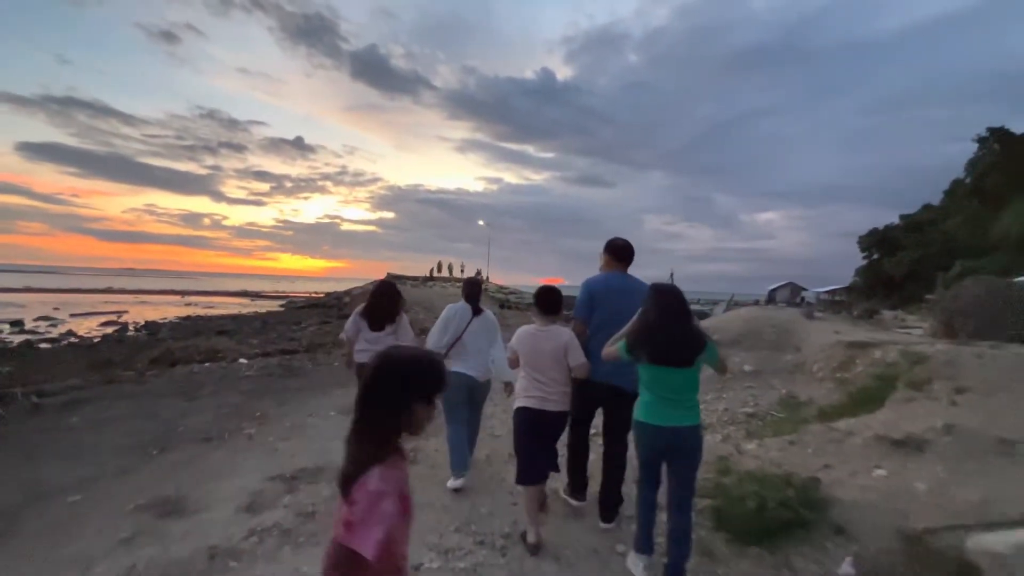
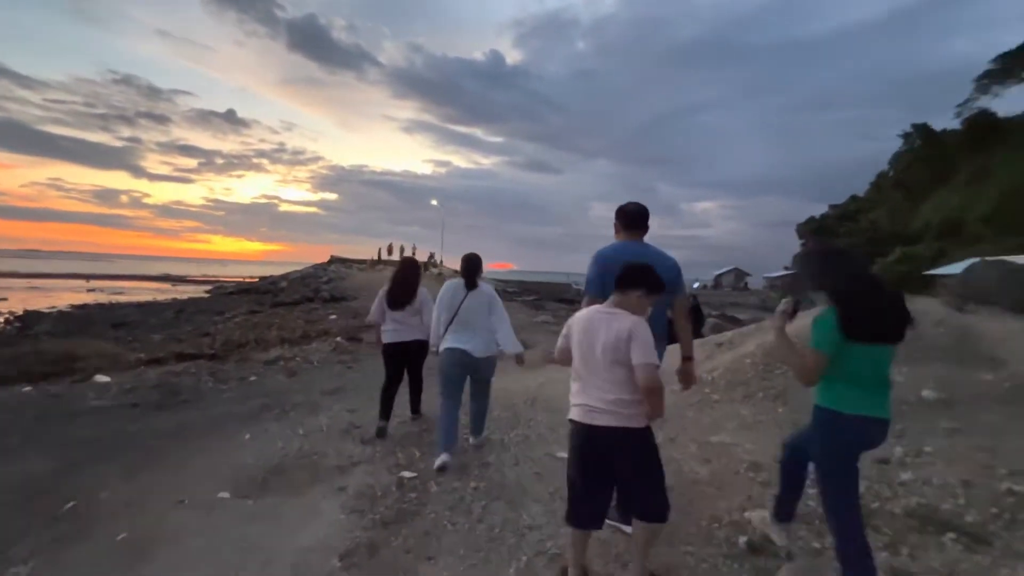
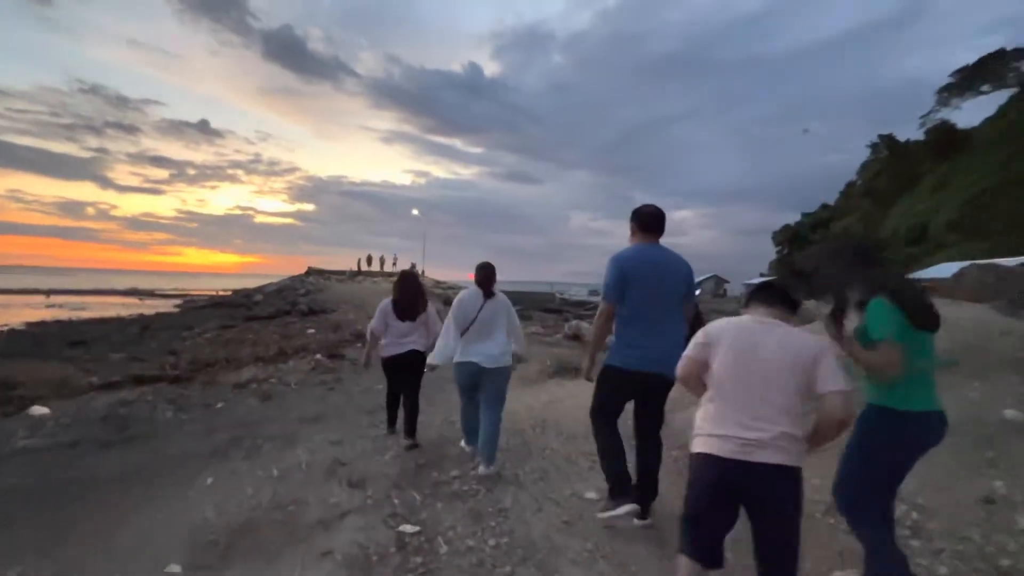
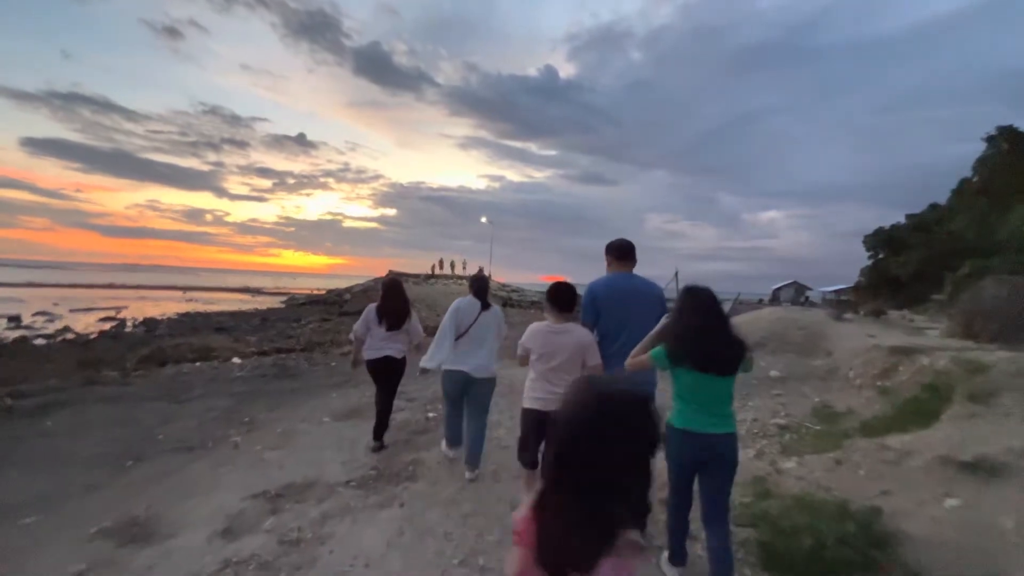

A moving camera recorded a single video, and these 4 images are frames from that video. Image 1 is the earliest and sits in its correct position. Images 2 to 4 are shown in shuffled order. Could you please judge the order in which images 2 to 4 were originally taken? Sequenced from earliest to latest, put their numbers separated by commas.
4, 2, 3
